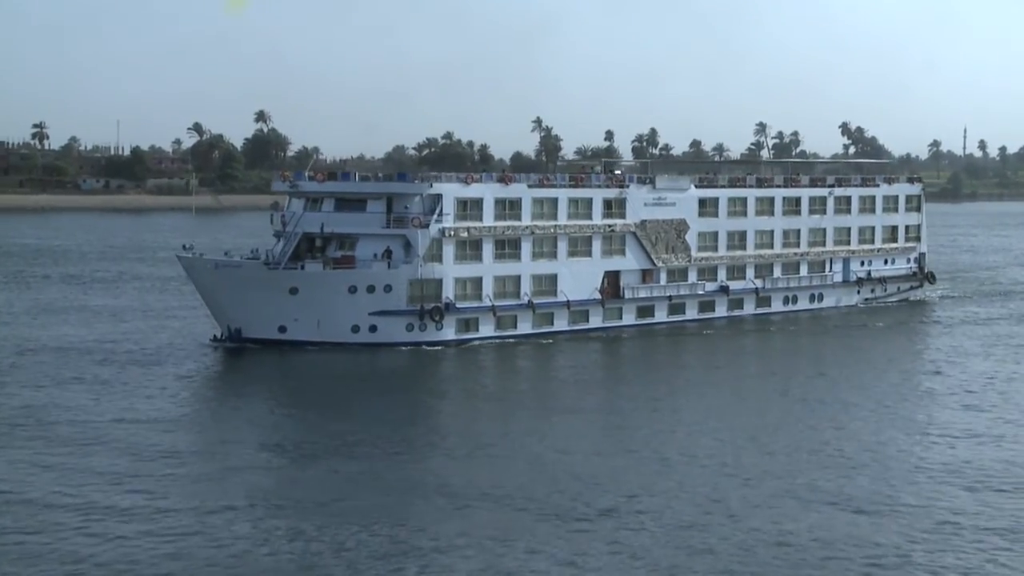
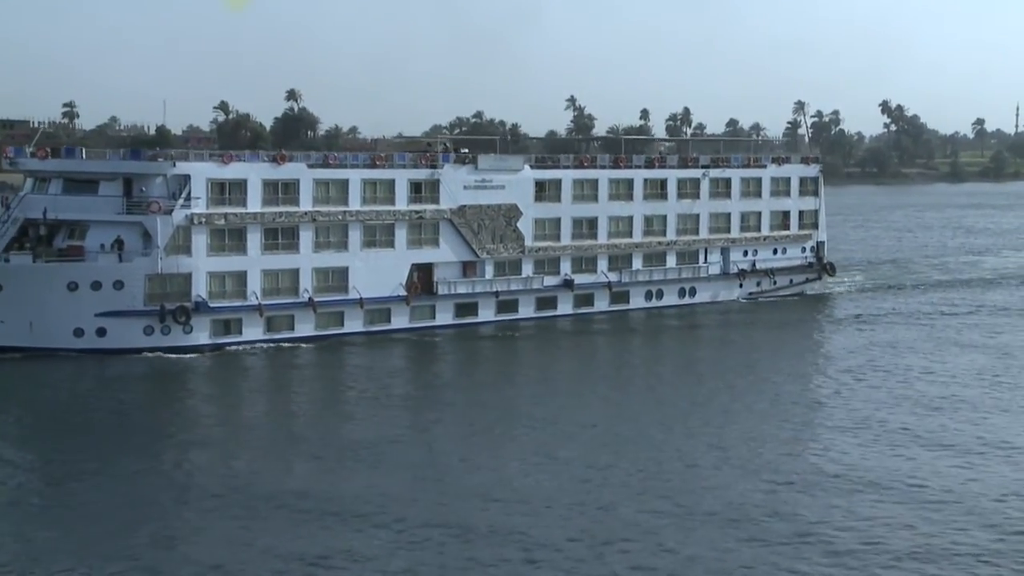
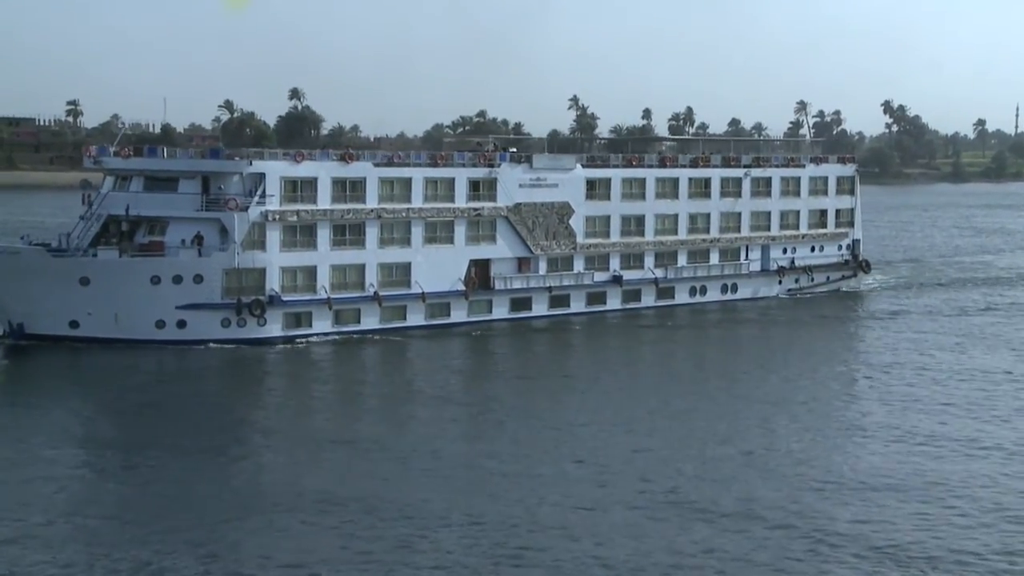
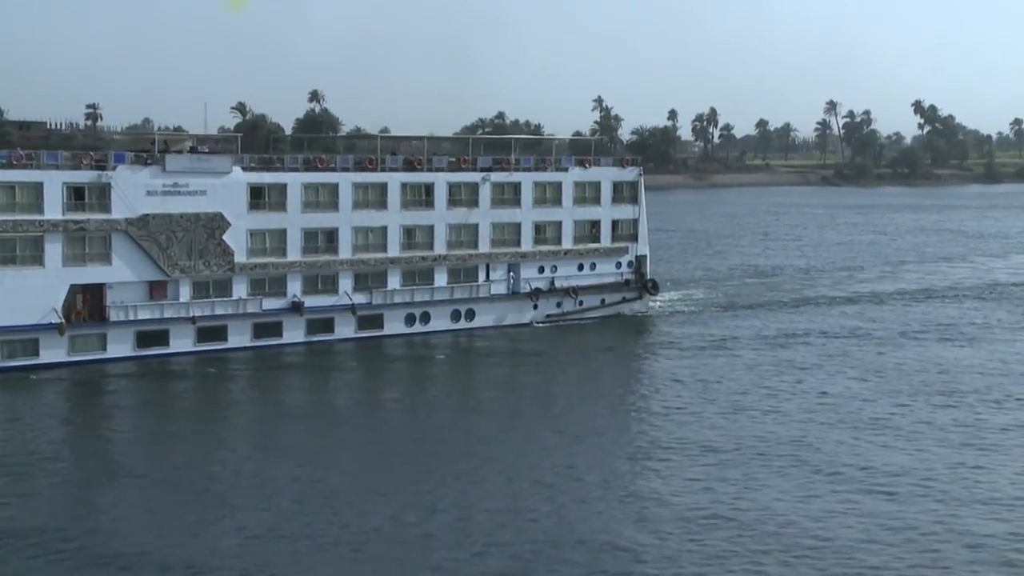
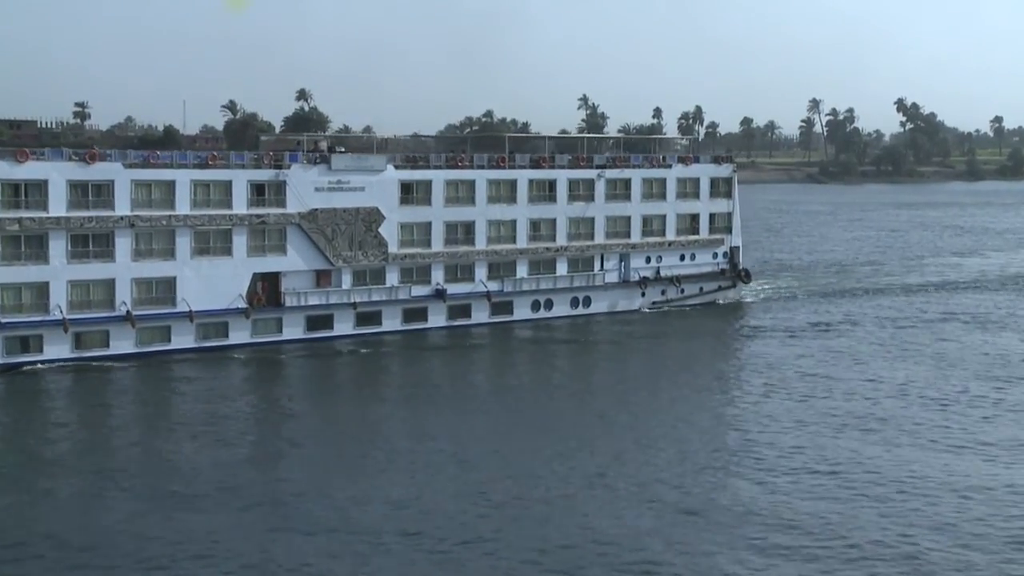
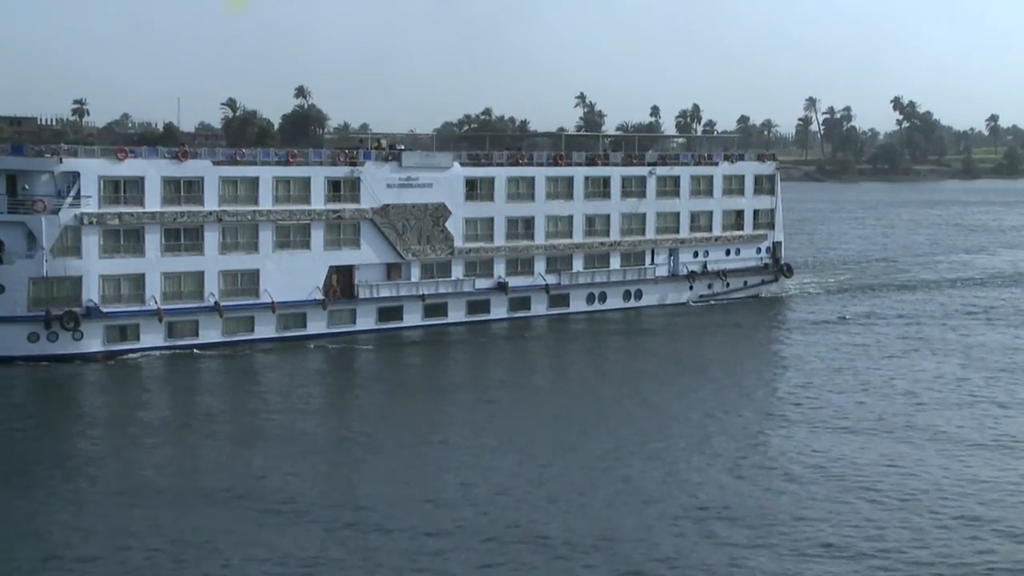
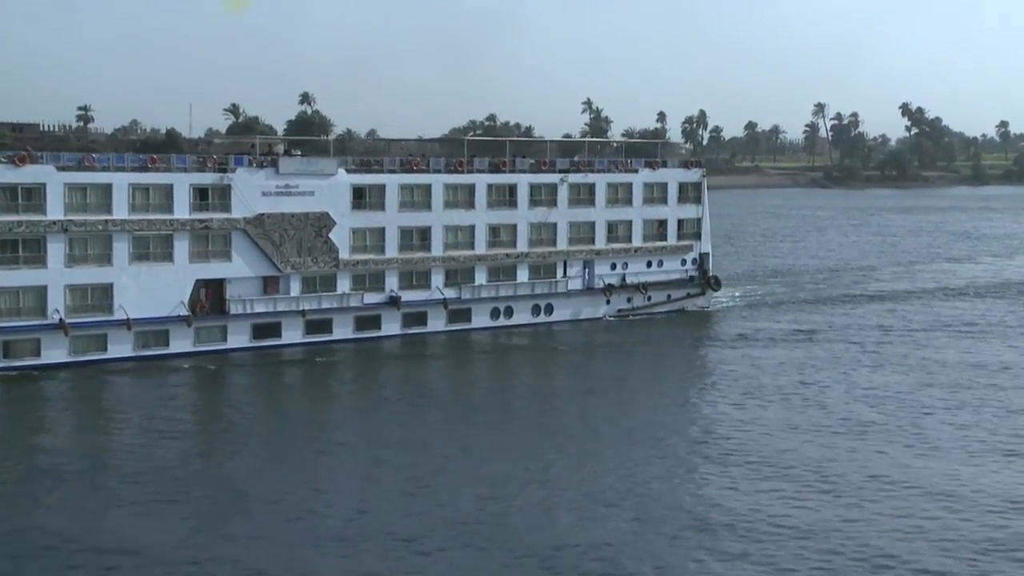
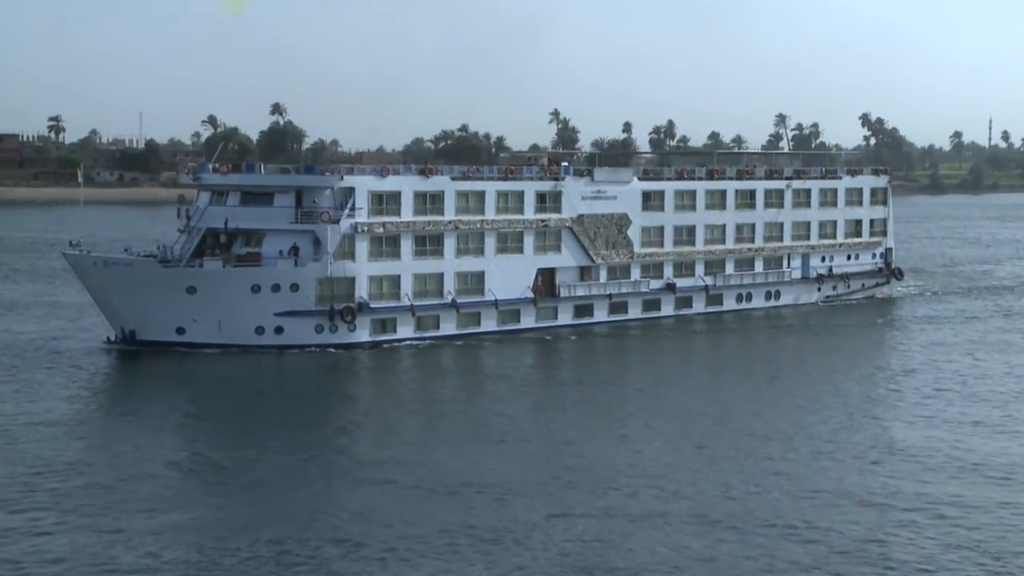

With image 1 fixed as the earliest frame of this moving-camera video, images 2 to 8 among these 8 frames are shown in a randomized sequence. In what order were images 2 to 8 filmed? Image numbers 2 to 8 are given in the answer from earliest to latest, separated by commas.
8, 3, 2, 6, 5, 7, 4
